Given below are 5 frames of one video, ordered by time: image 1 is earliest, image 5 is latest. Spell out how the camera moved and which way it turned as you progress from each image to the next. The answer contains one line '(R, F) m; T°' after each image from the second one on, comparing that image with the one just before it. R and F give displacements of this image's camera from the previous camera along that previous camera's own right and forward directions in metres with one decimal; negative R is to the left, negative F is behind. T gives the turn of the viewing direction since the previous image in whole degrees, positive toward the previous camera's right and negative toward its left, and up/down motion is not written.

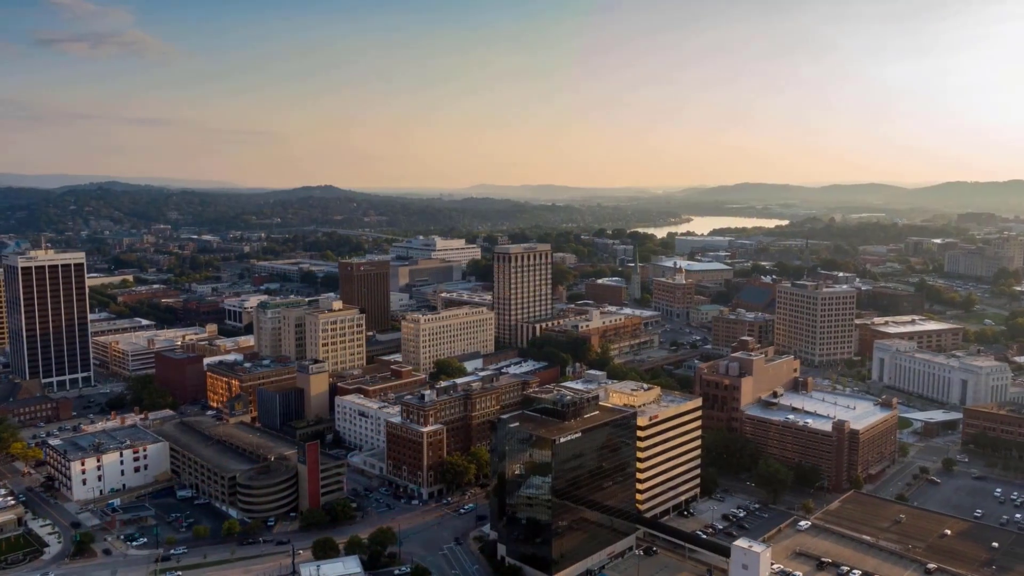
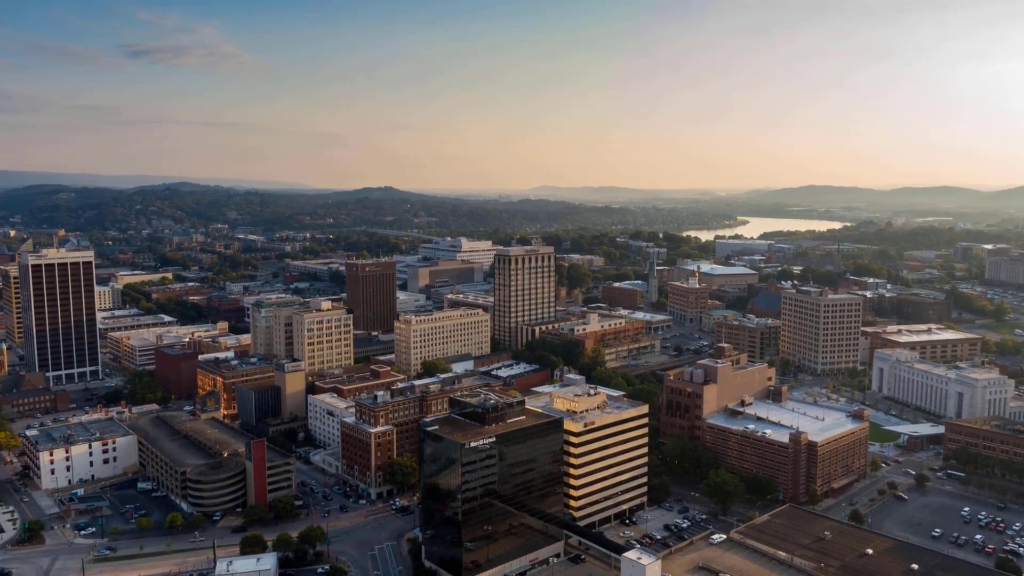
(+6.4, +0.4) m; -4°
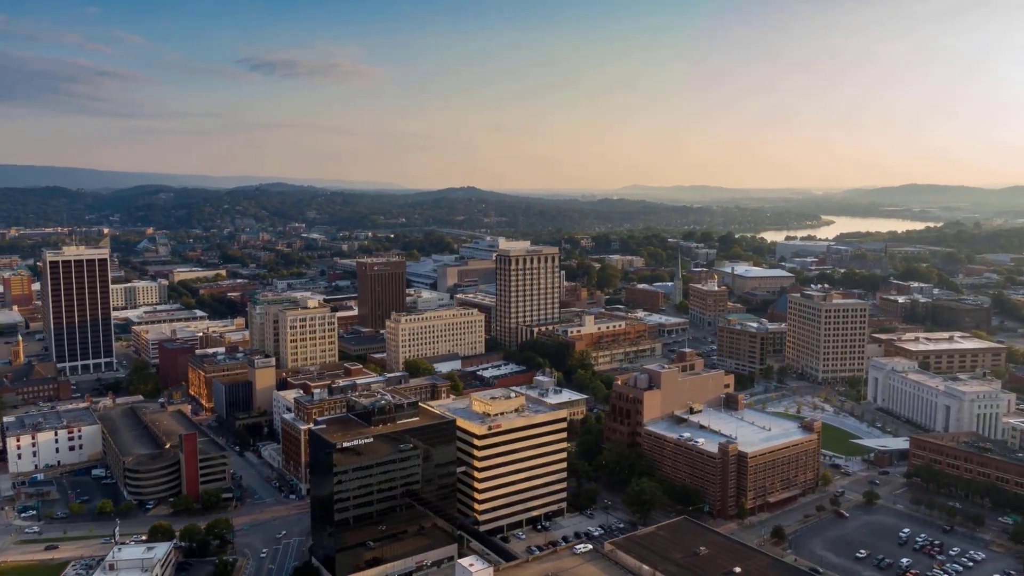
(+9.2, +0.8) m; -6°
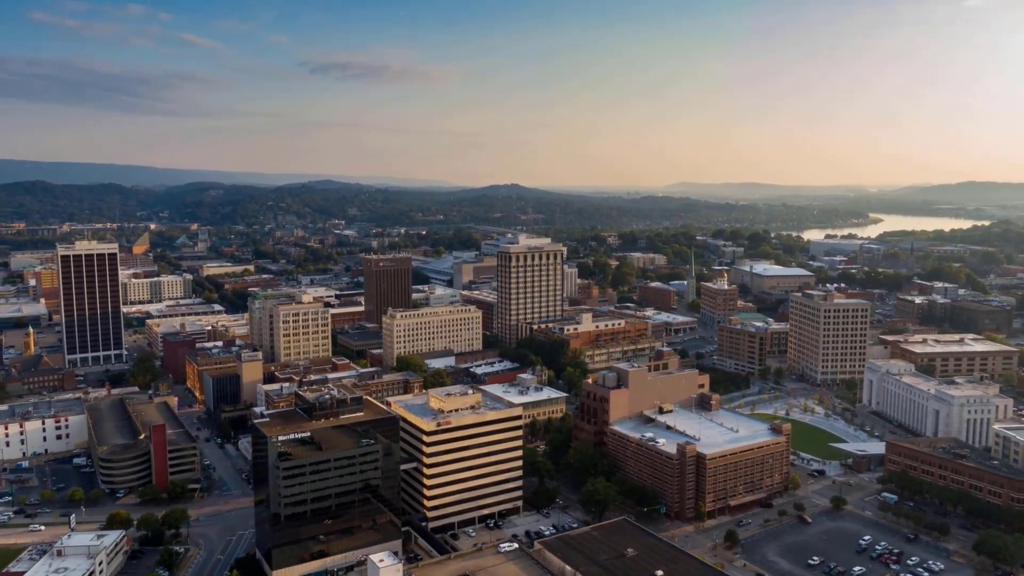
(+4.8, +0.3) m; -3°
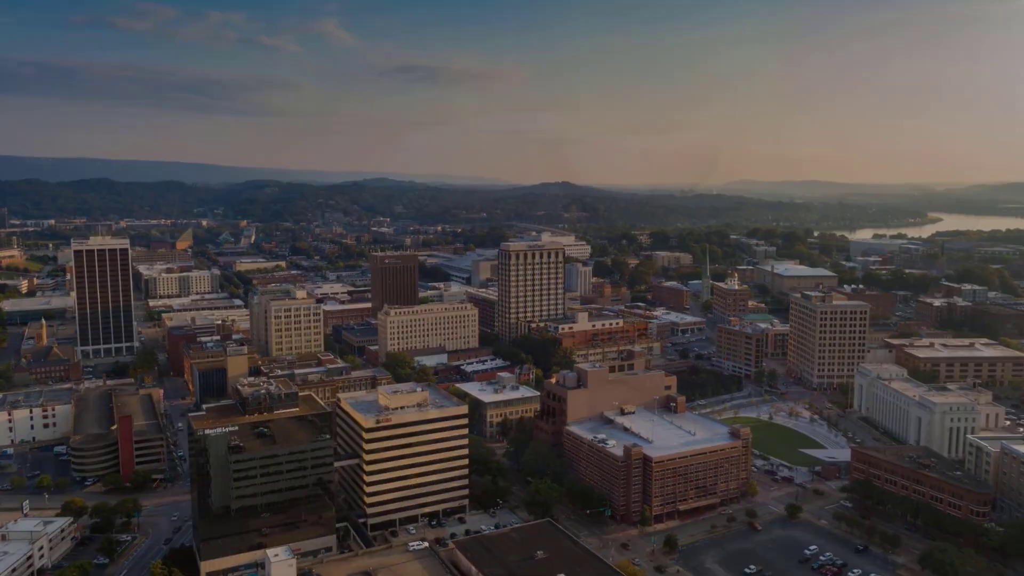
(+5.7, +0.4) m; -4°
